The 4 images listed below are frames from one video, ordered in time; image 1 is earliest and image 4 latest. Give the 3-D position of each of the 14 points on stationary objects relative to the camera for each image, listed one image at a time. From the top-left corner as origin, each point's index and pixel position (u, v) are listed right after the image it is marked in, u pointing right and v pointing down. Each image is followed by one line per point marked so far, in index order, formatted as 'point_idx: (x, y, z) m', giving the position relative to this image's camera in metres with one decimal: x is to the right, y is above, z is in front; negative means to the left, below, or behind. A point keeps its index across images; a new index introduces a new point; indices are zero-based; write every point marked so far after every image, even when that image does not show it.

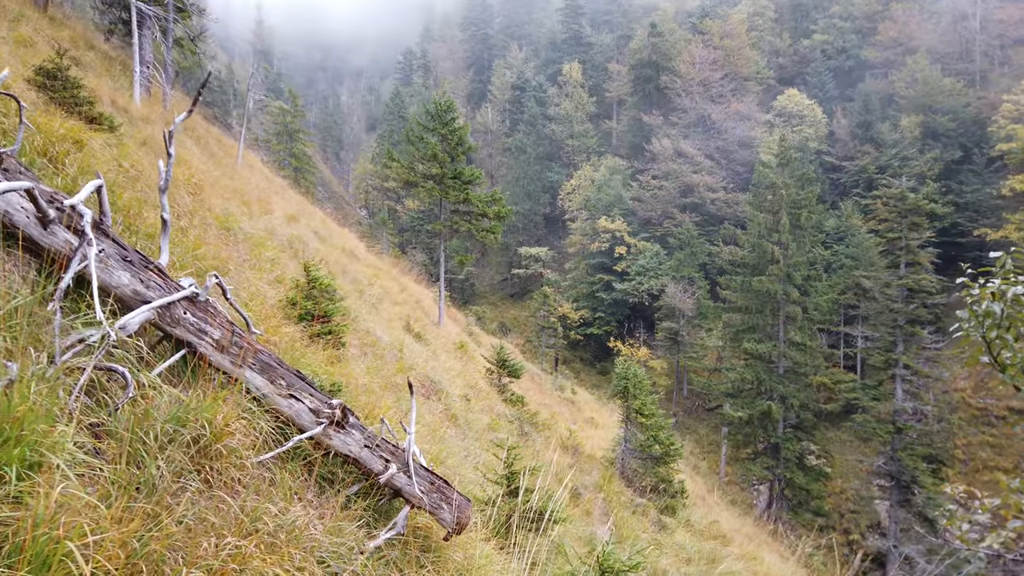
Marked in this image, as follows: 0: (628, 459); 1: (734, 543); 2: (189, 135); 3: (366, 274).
0: (+2.3, -3.4, +8.5) m
1: (+4.0, -4.5, +7.5) m
2: (-11.5, +5.5, +15.2) m
3: (-4.1, +0.4, +11.9) m
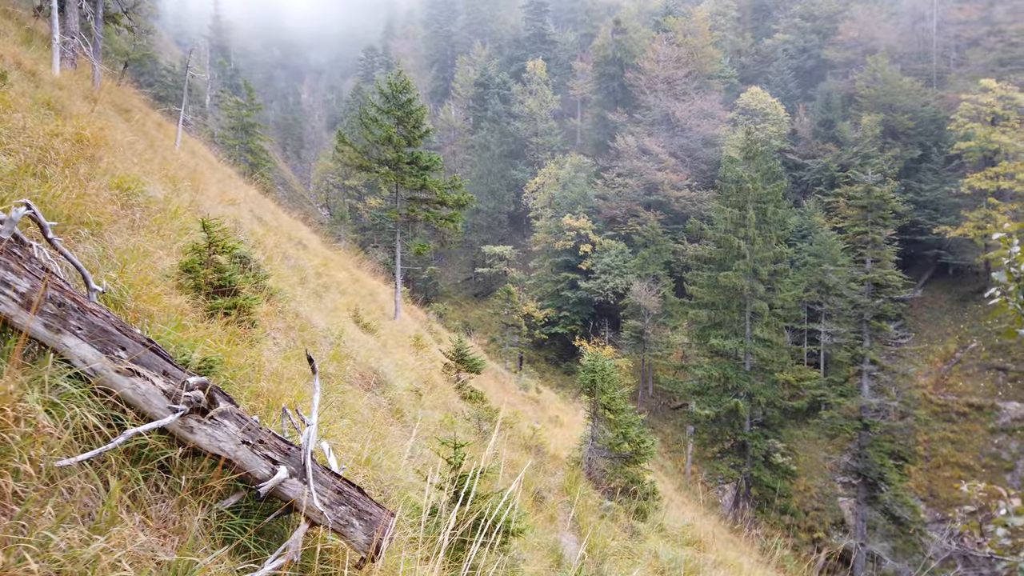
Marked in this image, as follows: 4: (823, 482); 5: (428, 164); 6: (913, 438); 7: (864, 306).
0: (+1.5, -3.2, +7.8) m
1: (+3.3, -4.3, +7.0) m
2: (-12.7, +5.7, +13.6) m
3: (-5.1, +0.7, +10.8) m
4: (+12.2, -7.6, +16.5) m
5: (-2.6, +3.8, +12.8) m
6: (+17.1, -6.4, +17.8) m
7: (+12.3, -0.6, +14.6) m
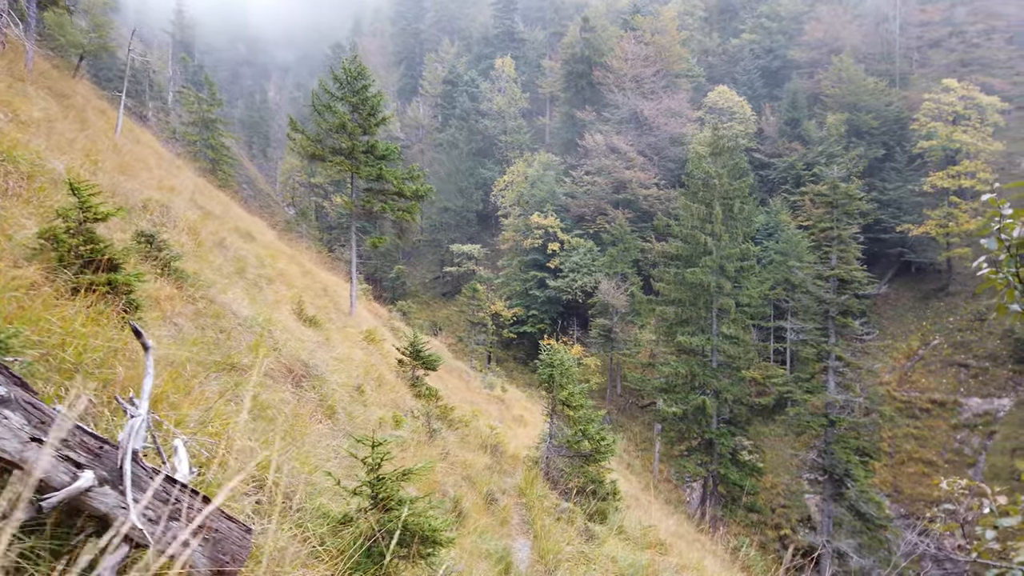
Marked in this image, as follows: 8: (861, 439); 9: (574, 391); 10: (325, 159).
0: (+0.7, -3.0, +7.4) m
1: (+2.5, -4.1, +6.6) m
2: (-13.8, +5.9, +12.4) m
3: (-6.0, +0.8, +10.0) m
4: (+10.9, -7.5, +16.6) m
5: (-3.7, +3.9, +12.2) m
6: (+15.7, -6.3, +18.2) m
7: (+11.1, -0.5, +14.8) m
8: (+11.6, -5.0, +14.0) m
9: (+1.1, -1.8, +7.4) m
10: (-5.3, +3.7, +12.0) m
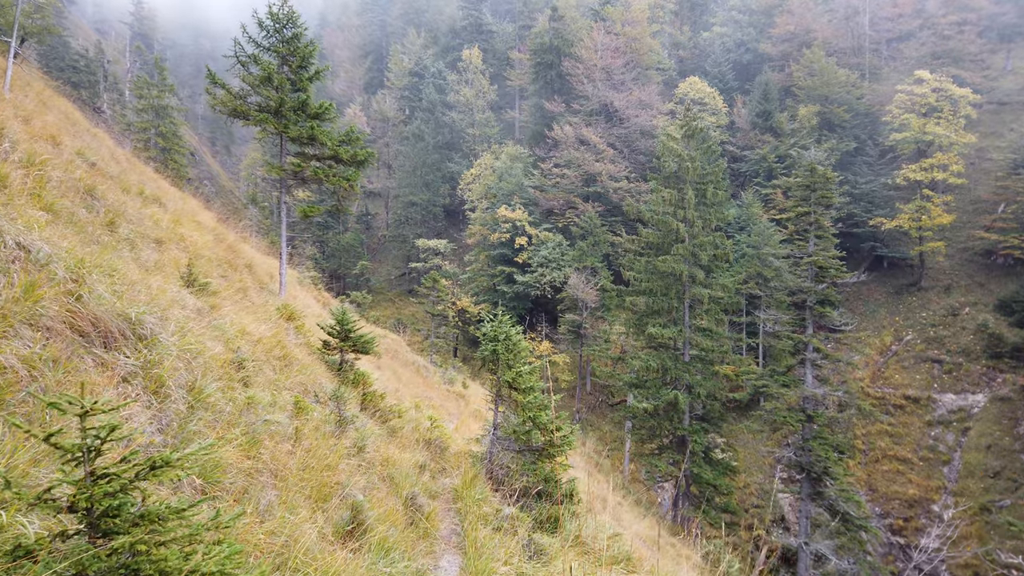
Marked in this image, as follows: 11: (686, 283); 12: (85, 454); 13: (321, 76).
0: (-0.1, -2.4, +6.0) m
1: (+1.7, -3.5, +5.4) m
2: (-14.9, +6.5, +10.4) m
3: (-7.0, +1.5, +8.3) m
4: (+9.4, -7.1, +15.8) m
5: (-4.8, +4.5, +10.7) m
6: (+14.2, -6.0, +17.6) m
7: (+9.8, -0.1, +14.1) m
8: (+10.3, -4.6, +13.3) m
9: (+0.2, -1.2, +6.1) m
10: (-6.4, +4.2, +10.4) m
11: (+6.3, +0.2, +15.1) m
12: (-1.7, -0.7, +1.8) m
13: (-4.7, +5.3, +10.6) m
